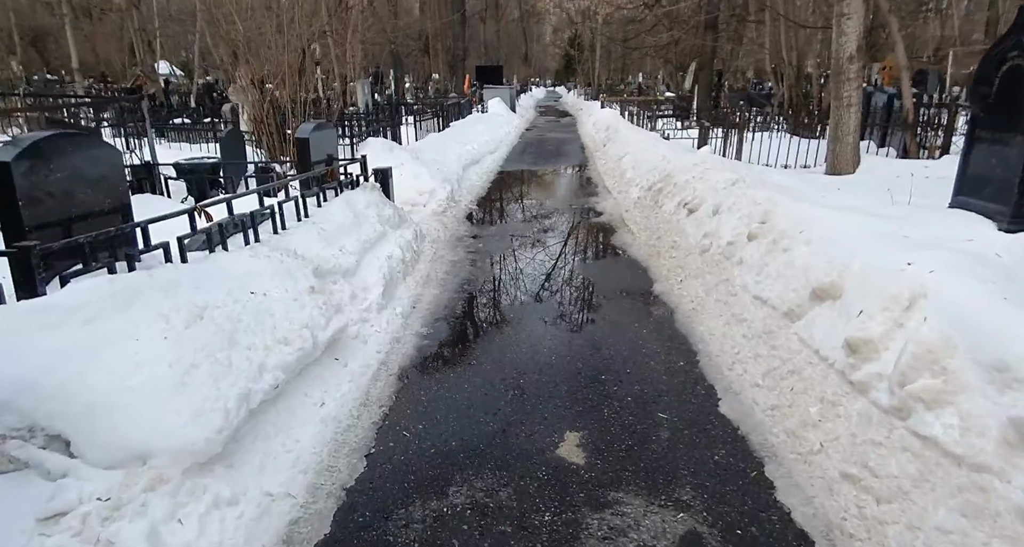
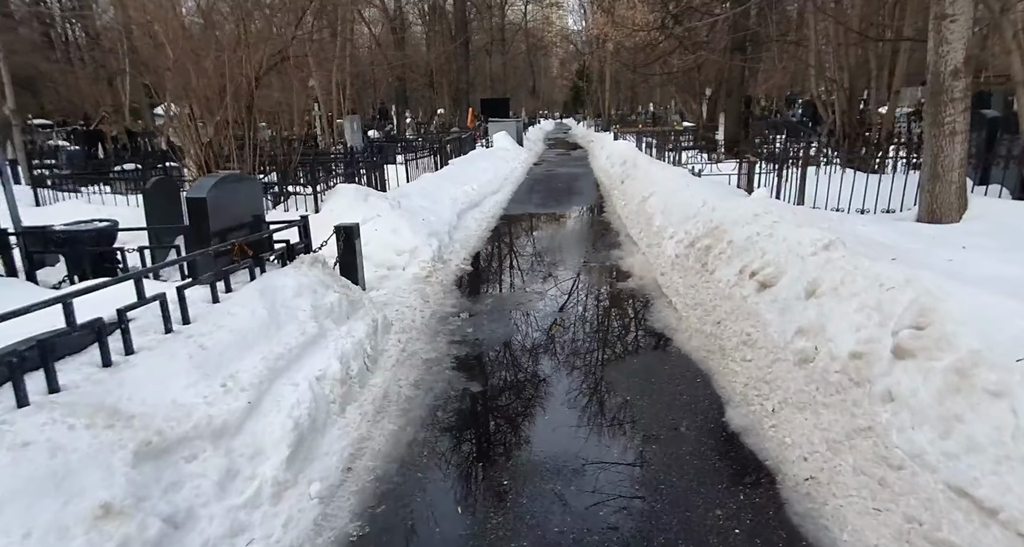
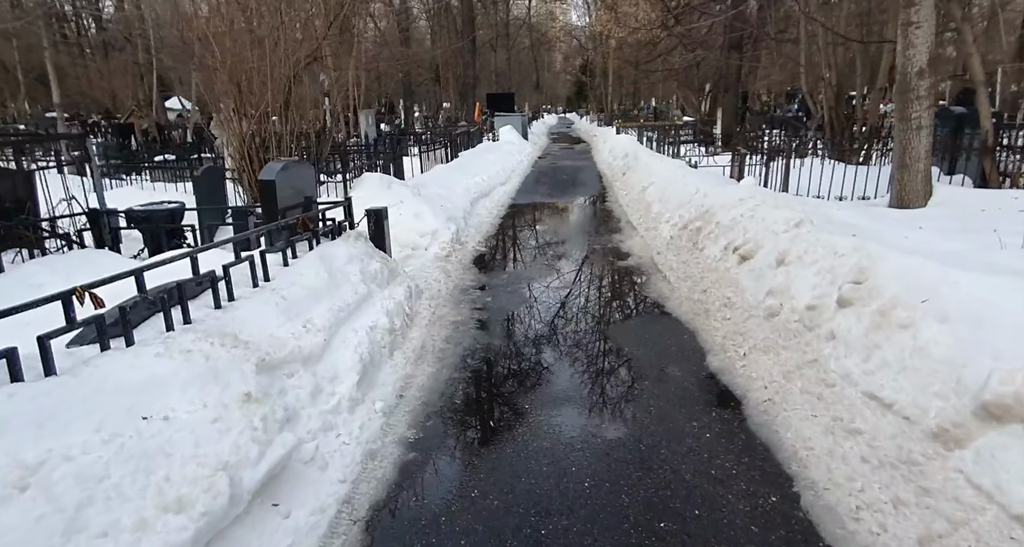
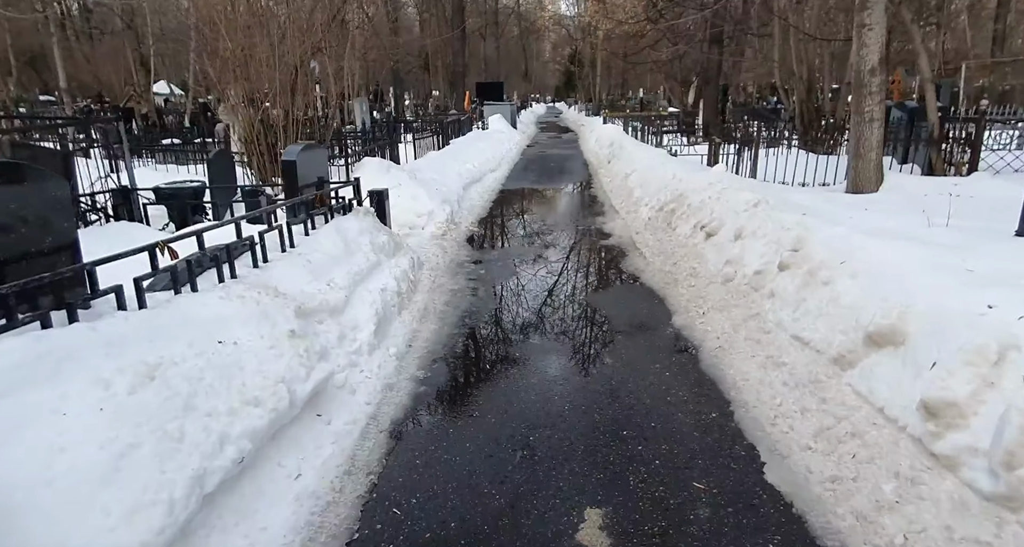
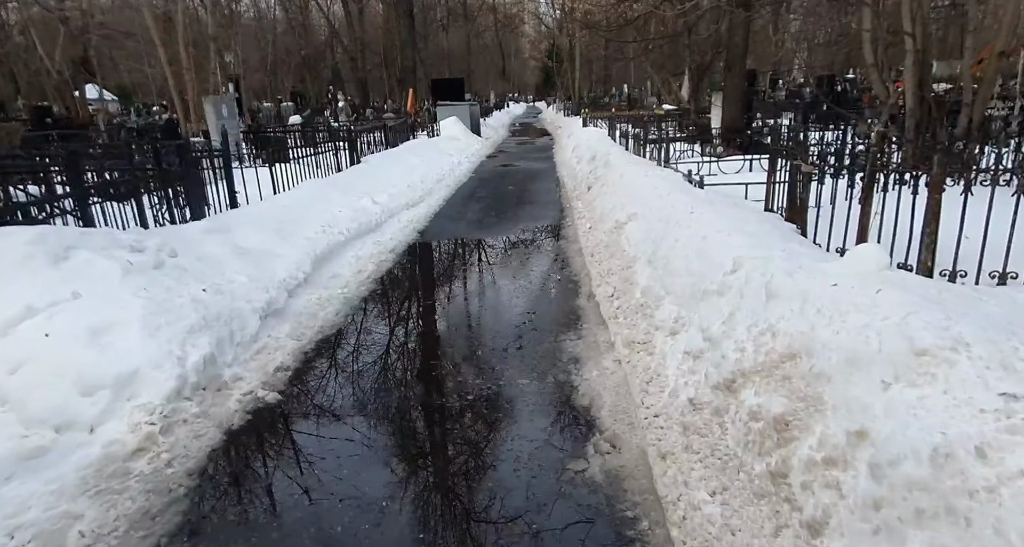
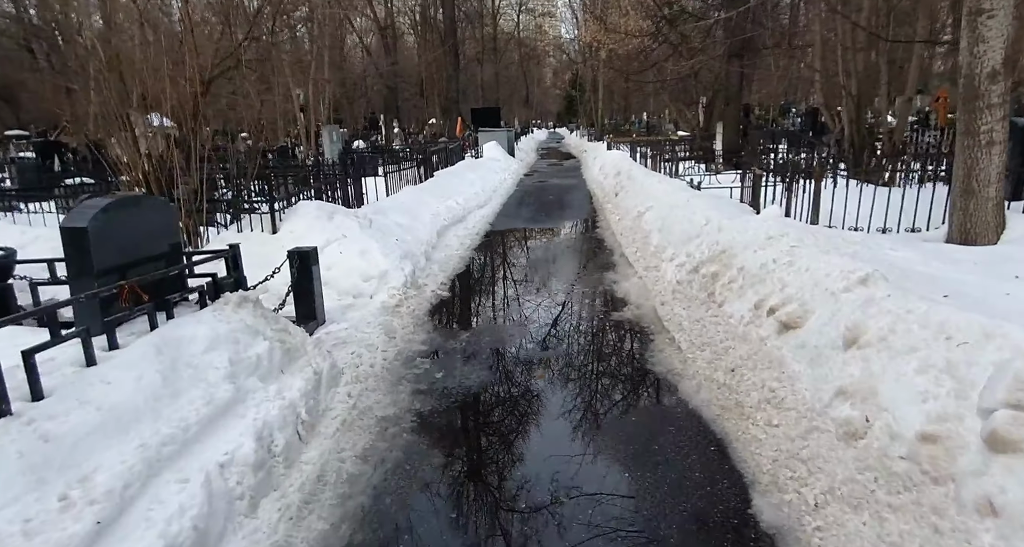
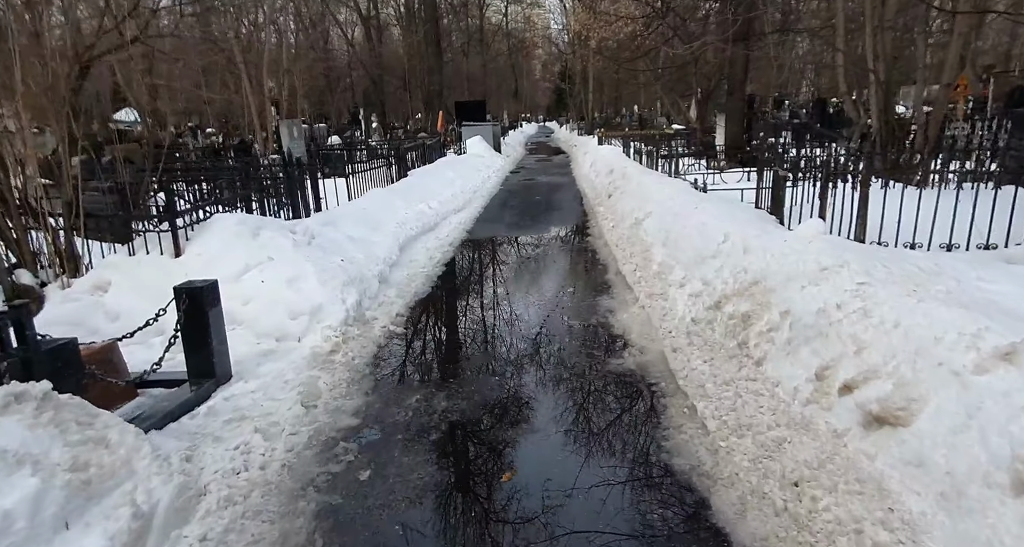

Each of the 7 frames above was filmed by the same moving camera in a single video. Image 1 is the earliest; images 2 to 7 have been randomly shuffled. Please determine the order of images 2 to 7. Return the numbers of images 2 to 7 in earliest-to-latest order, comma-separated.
4, 3, 2, 6, 7, 5
